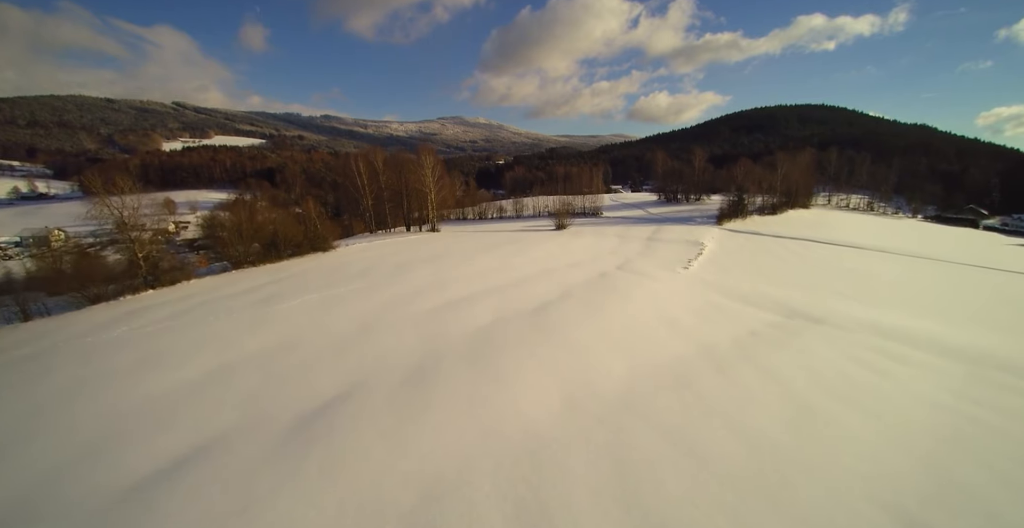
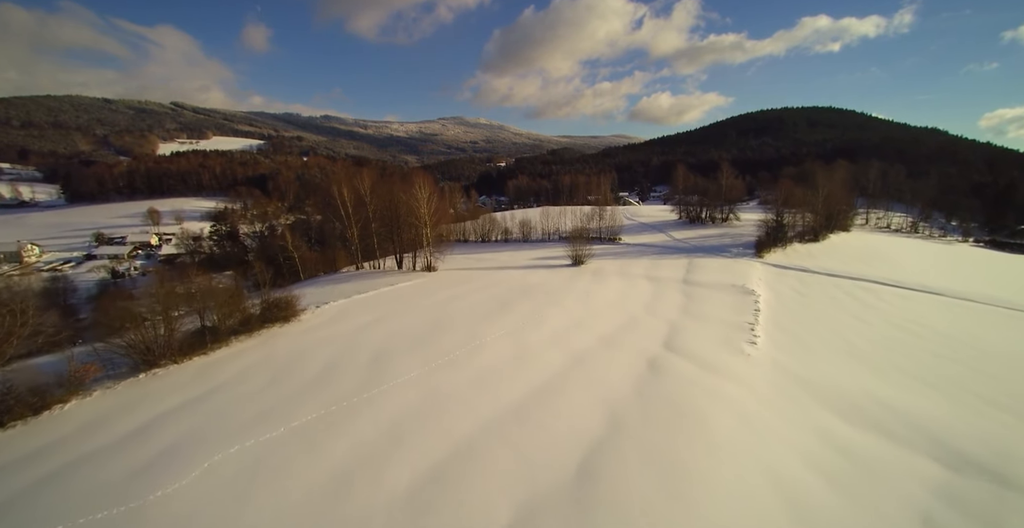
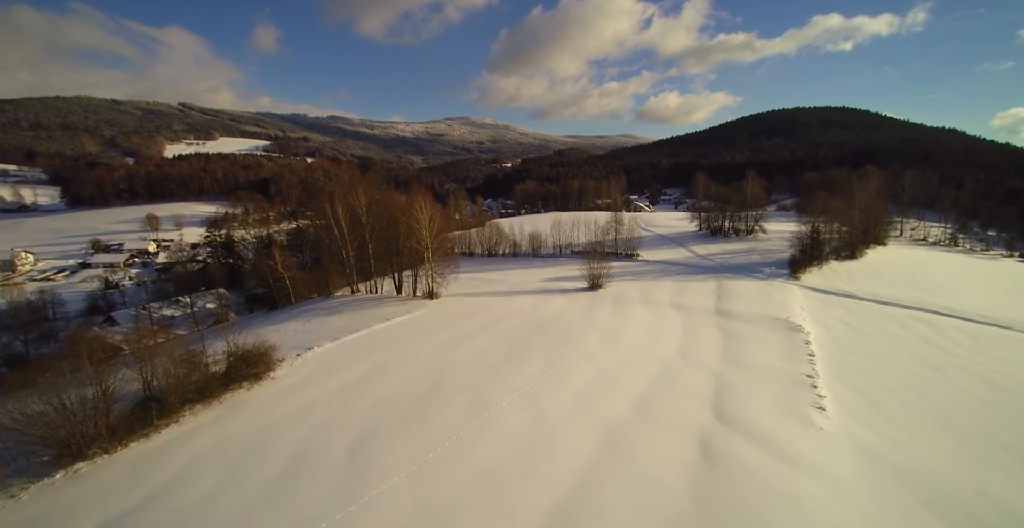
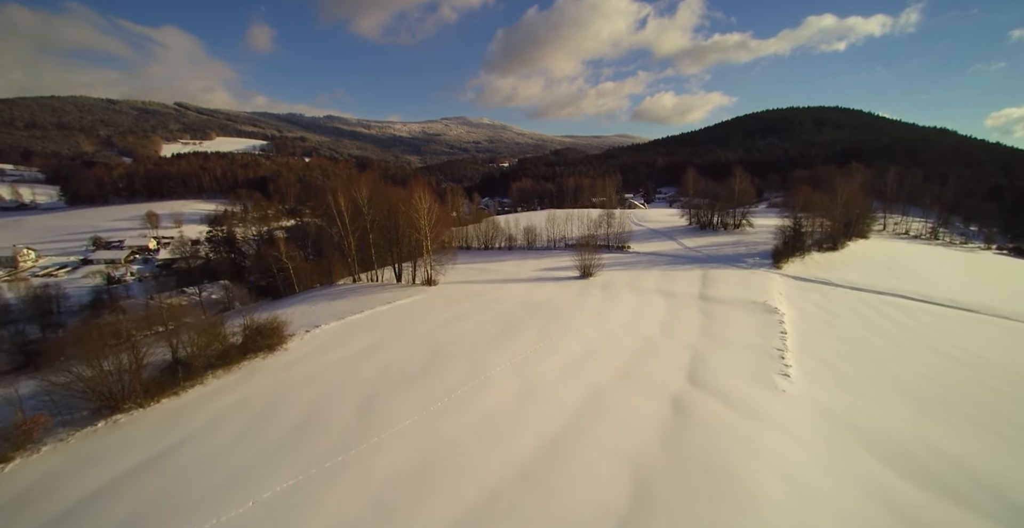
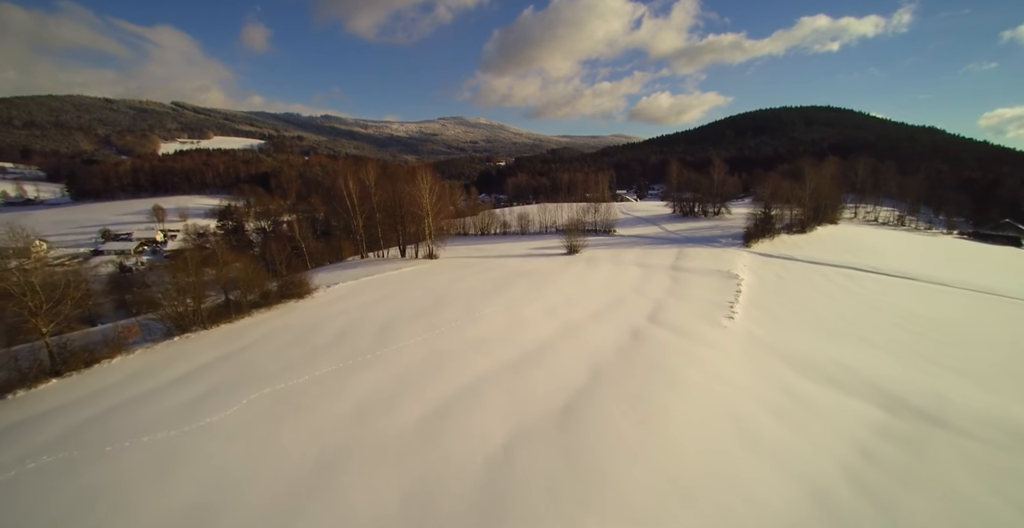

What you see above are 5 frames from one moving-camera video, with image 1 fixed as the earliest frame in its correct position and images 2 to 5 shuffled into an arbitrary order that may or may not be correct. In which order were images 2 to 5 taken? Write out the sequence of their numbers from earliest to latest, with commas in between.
5, 2, 4, 3
